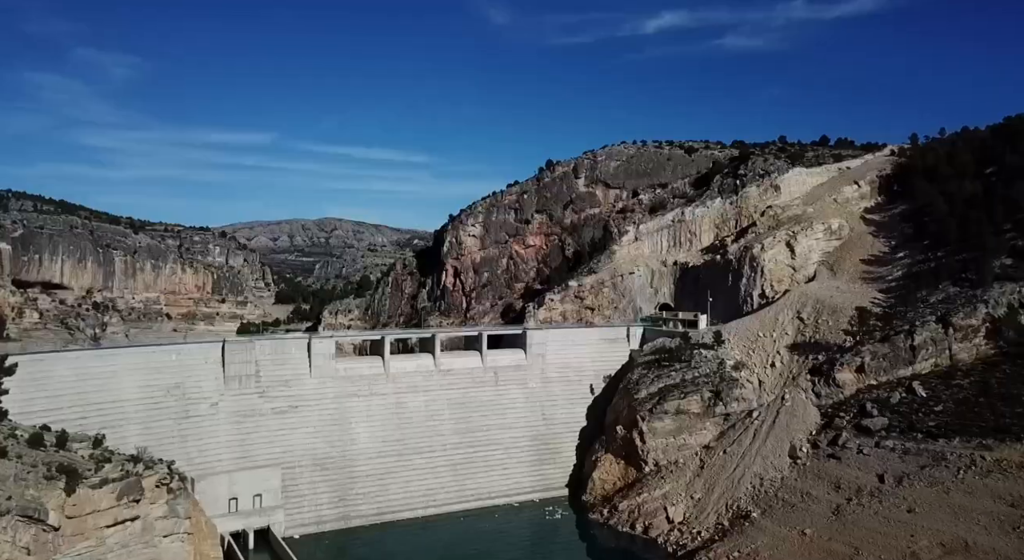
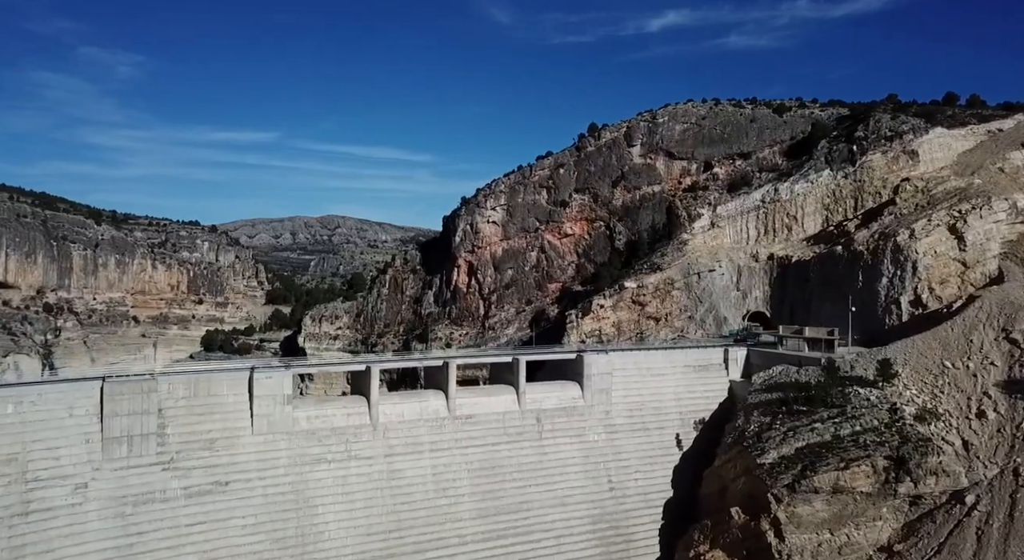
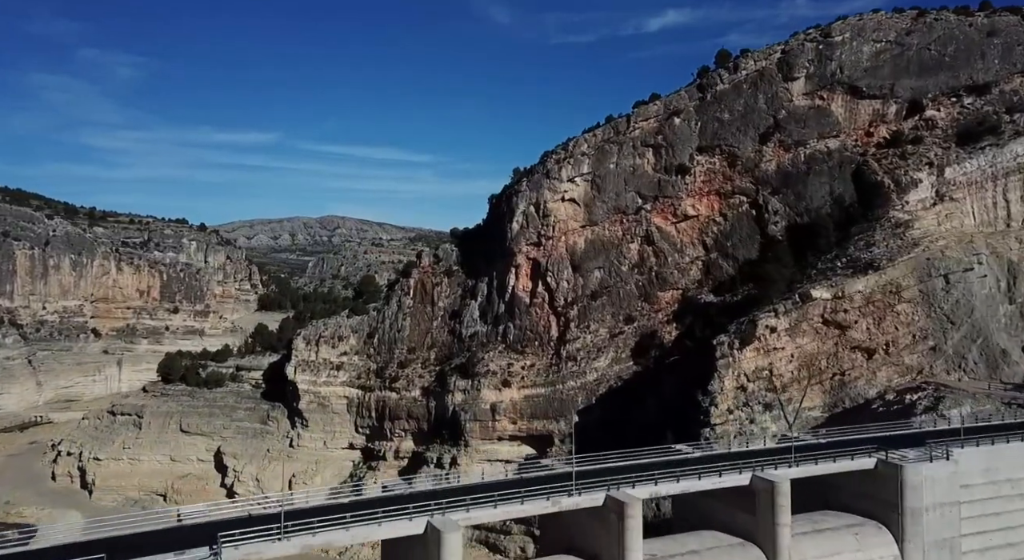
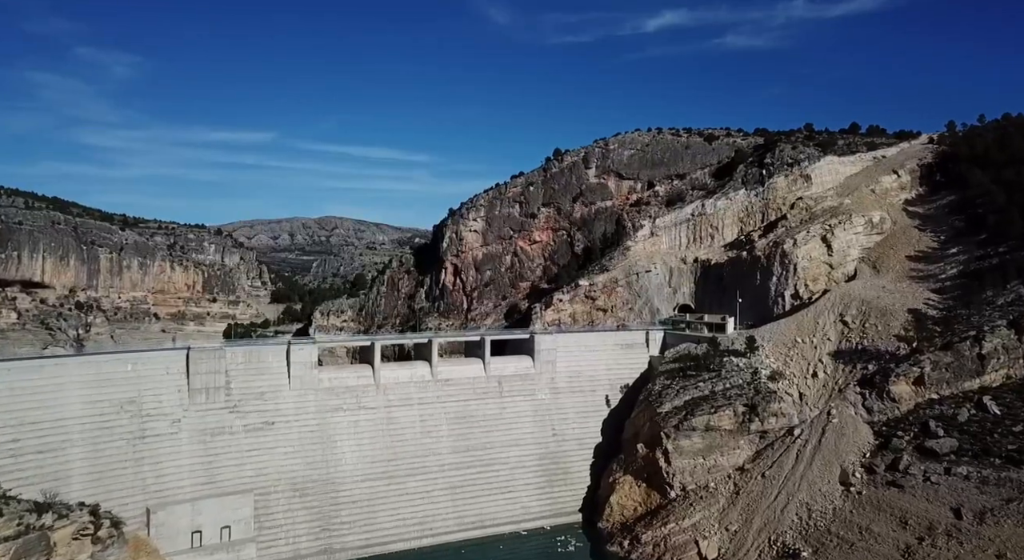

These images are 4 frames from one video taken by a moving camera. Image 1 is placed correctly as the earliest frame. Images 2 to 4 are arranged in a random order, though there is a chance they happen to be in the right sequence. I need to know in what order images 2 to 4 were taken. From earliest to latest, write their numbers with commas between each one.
4, 2, 3
